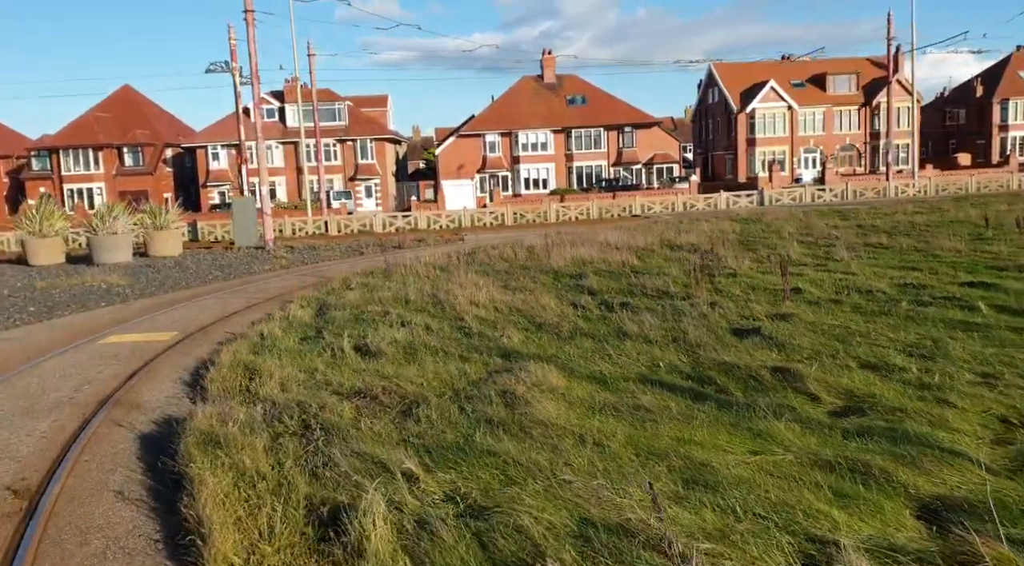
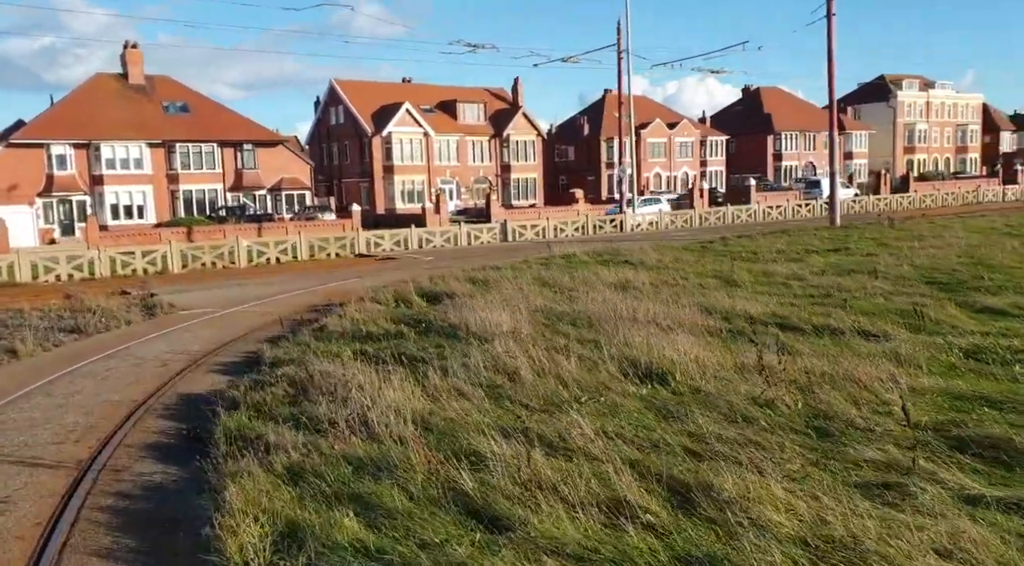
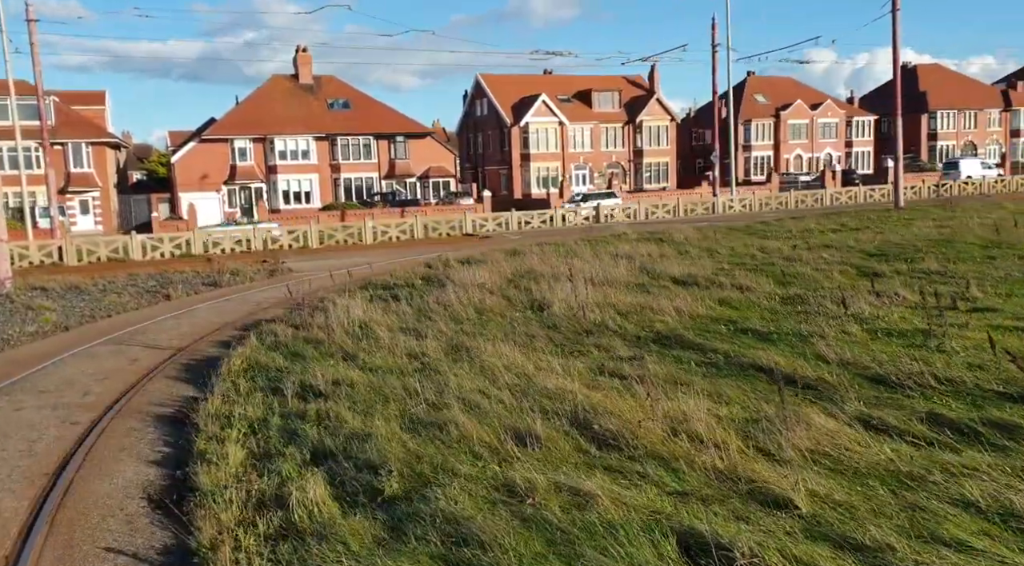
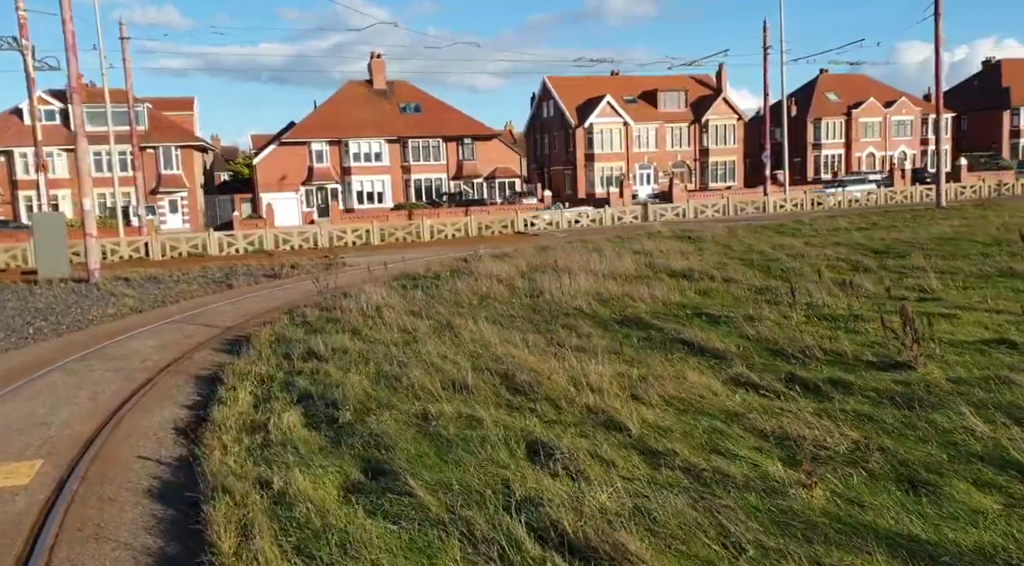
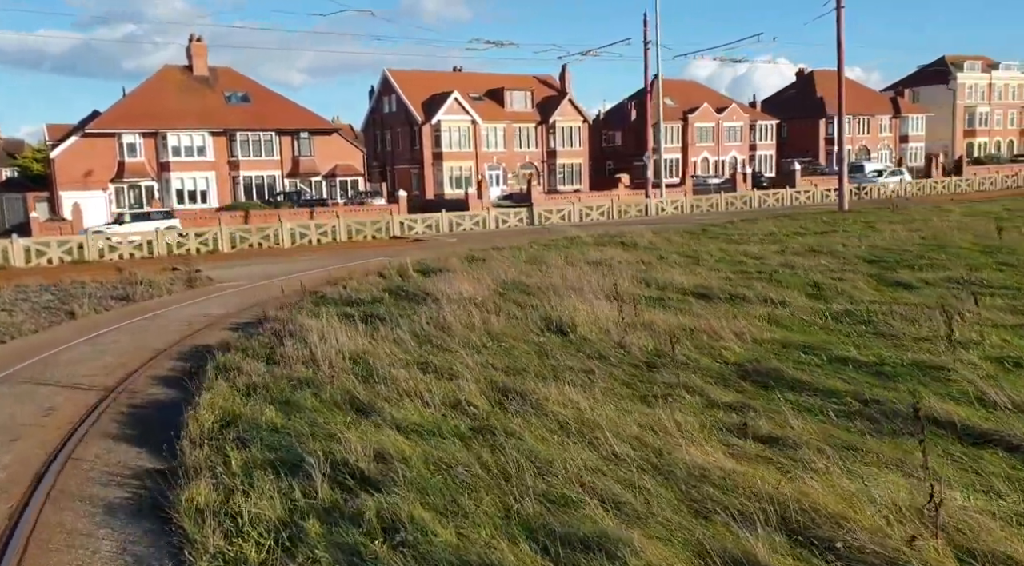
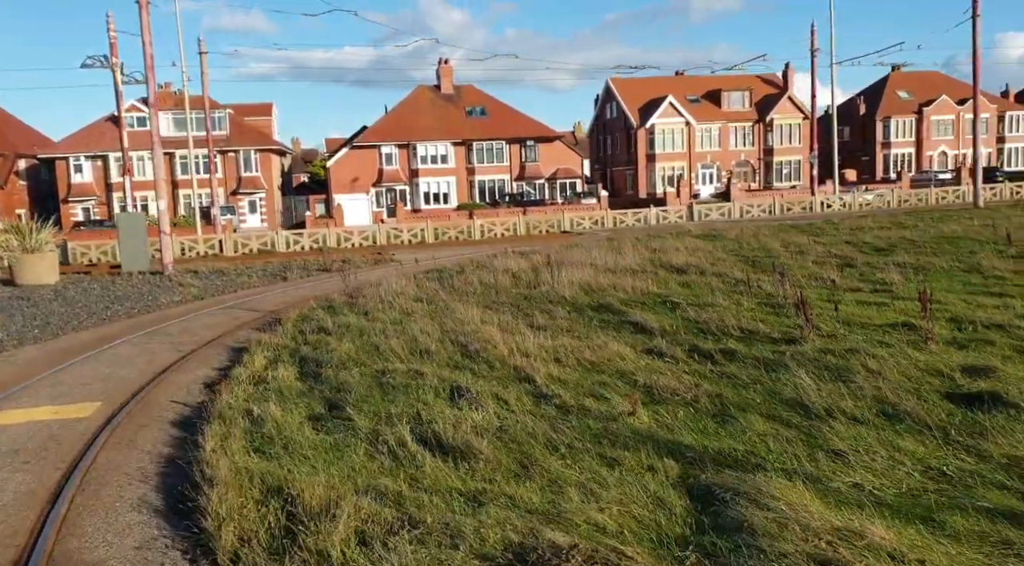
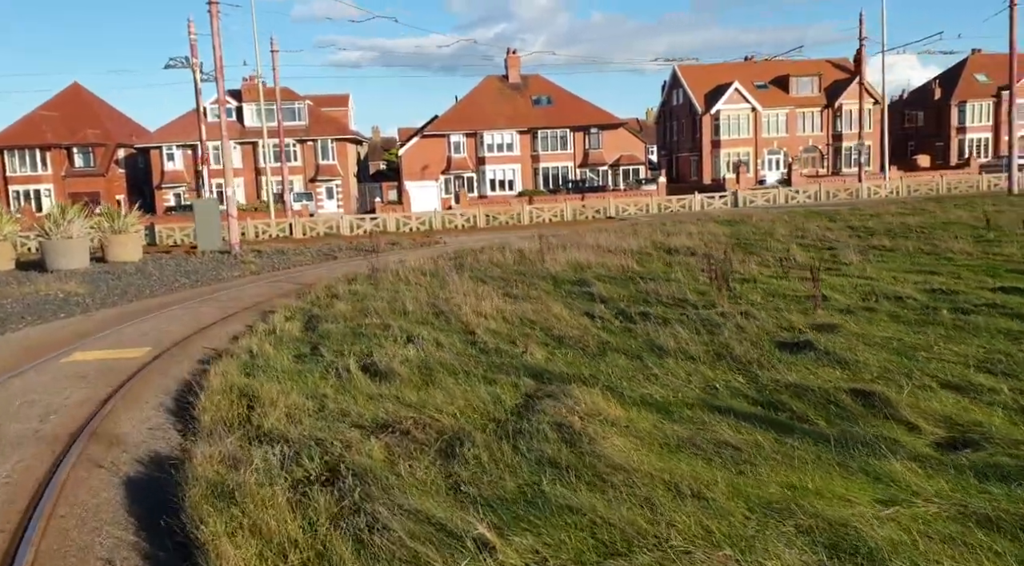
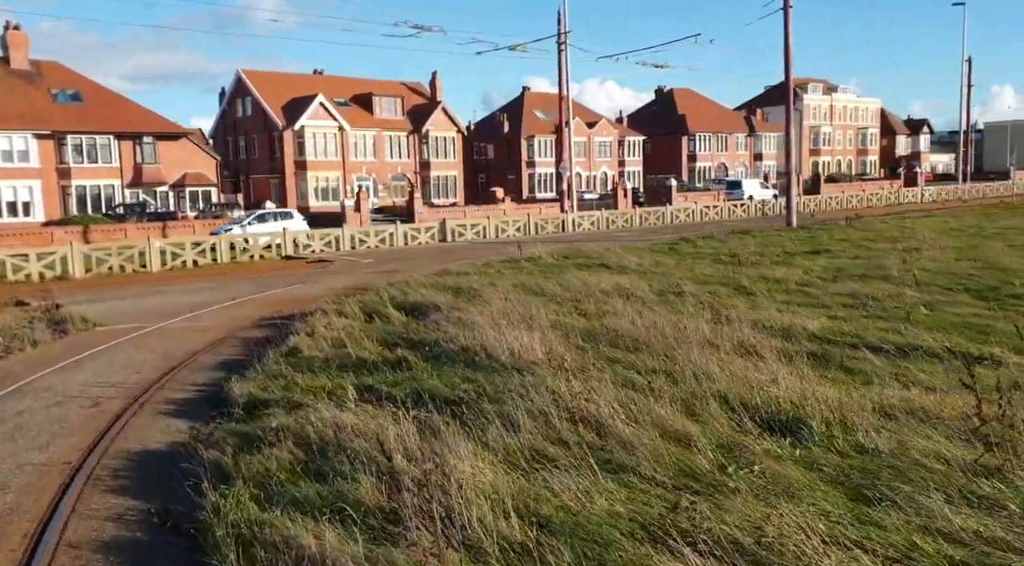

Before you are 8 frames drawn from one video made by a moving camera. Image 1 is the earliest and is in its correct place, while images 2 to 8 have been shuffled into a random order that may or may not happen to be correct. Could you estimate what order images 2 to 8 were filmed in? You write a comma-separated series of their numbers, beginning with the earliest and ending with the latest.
7, 6, 4, 3, 5, 2, 8
